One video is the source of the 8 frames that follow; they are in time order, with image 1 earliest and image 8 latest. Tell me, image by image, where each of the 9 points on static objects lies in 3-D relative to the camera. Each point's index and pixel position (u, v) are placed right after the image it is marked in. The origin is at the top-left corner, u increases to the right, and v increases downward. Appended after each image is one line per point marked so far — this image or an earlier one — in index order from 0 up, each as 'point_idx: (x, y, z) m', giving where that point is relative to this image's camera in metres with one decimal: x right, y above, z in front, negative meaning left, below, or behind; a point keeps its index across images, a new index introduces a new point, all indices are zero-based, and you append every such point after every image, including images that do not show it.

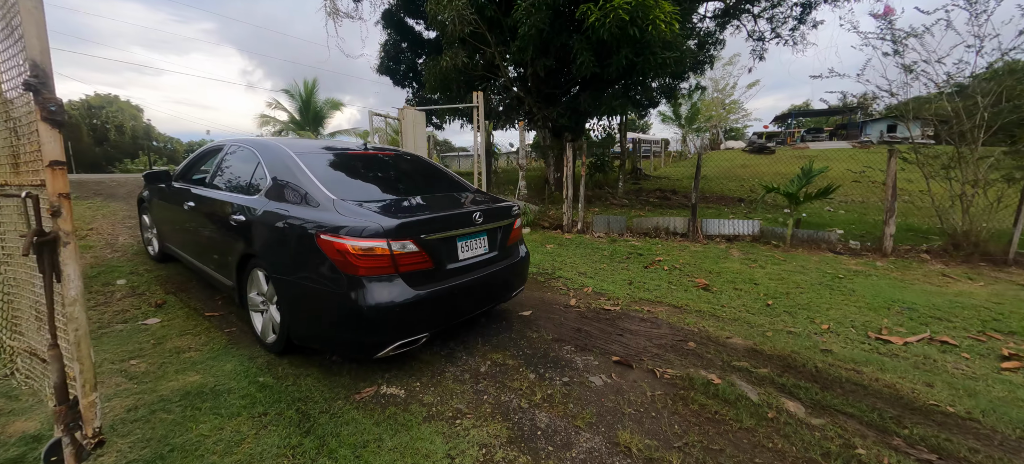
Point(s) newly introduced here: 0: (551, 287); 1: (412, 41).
0: (+0.4, -0.5, +3.9) m
1: (-3.2, +6.1, +12.5) m
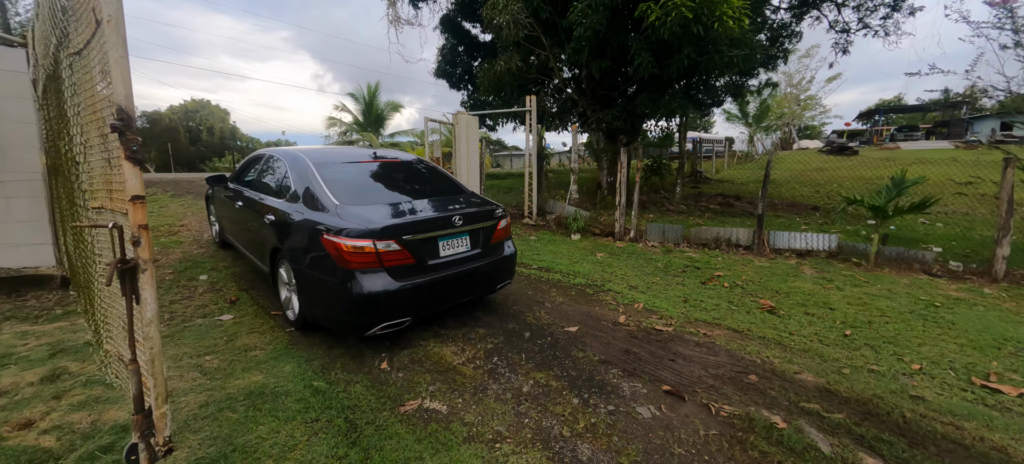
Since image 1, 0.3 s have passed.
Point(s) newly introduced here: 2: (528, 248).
0: (+0.8, -0.7, +3.8) m
1: (-1.4, +6.1, +12.8) m
2: (+0.3, -0.2, +5.8) m
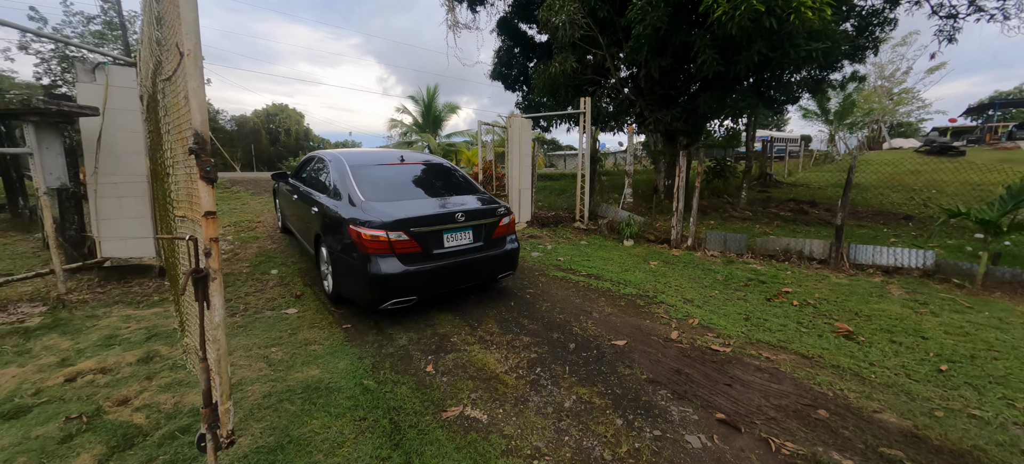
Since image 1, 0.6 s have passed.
0: (+1.3, -0.7, +3.6) m
1: (+0.4, +6.1, +12.8) m
2: (+1.0, -0.3, +5.7) m
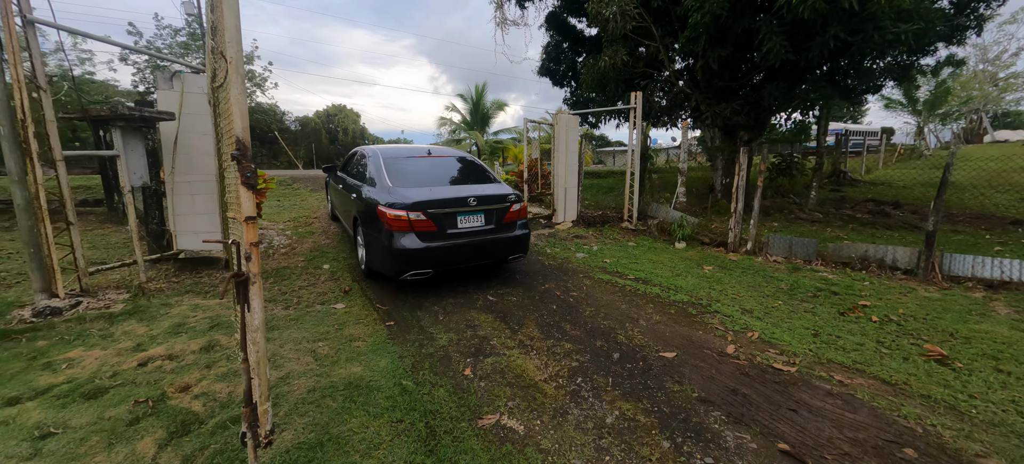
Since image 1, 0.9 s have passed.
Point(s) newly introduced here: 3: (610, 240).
0: (+1.6, -0.8, +3.3) m
1: (+1.9, +6.1, +12.5) m
2: (+1.6, -0.3, +5.5) m
3: (+1.6, -0.1, +6.3) m
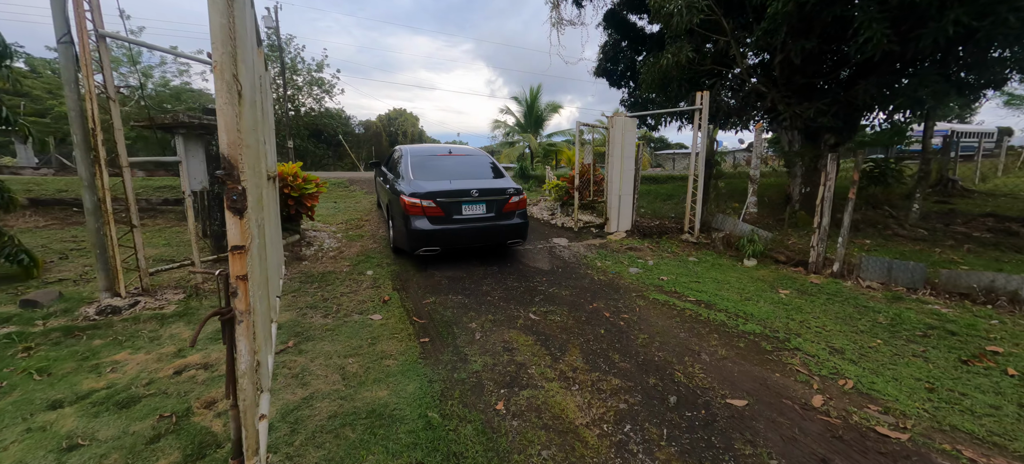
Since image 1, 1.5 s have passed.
0: (+1.9, -1.0, +2.8) m
1: (+3.7, +5.9, +11.9) m
2: (+2.2, -0.5, +4.9) m
3: (+2.3, -0.3, +5.7) m
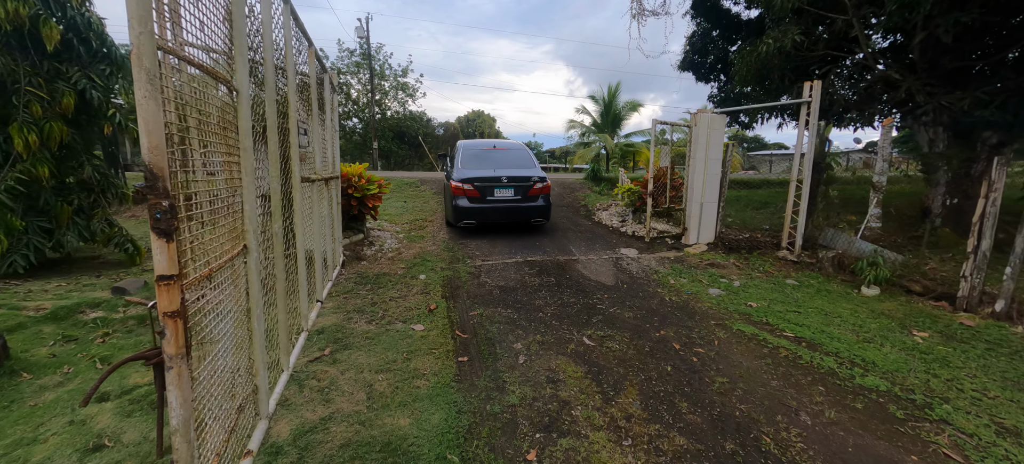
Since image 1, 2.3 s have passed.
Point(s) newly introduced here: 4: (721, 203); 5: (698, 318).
0: (+2.2, -1.1, +2.1) m
1: (+5.8, +5.6, +10.7) m
2: (+2.8, -0.7, +4.1) m
3: (+3.1, -0.5, +4.9) m
4: (+3.0, +0.4, +5.7) m
5: (+1.7, -0.8, +3.6) m
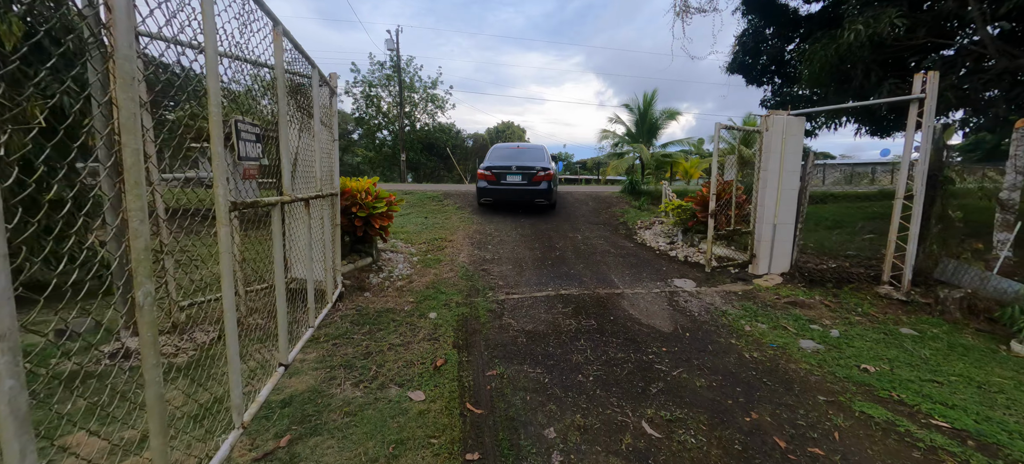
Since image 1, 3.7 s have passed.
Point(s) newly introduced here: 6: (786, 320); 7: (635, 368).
0: (+2.3, -1.3, +1.1) m
1: (+6.6, +5.1, +9.6) m
2: (+3.1, -1.0, +3.1) m
3: (+3.4, -0.8, +3.8) m
4: (+3.4, +0.1, +4.7) m
5: (+1.9, -1.1, +2.6) m
6: (+2.6, -0.8, +3.7) m
7: (+0.9, -1.0, +2.8) m
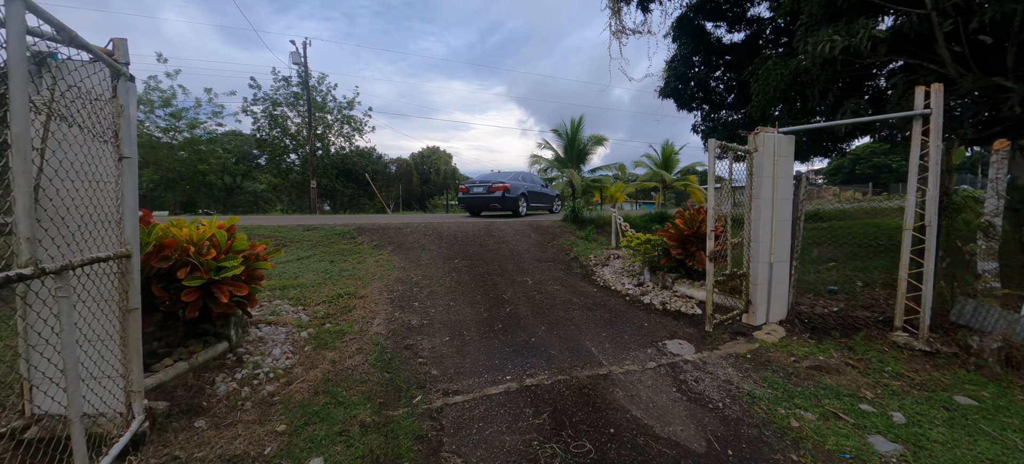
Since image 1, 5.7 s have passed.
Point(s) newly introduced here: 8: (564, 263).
0: (+2.4, -1.5, +0.1) m
1: (+4.9, +4.5, +9.6) m
2: (+2.8, -1.3, +2.2) m
3: (+3.0, -1.1, +3.0) m
4: (+2.8, -0.3, +3.9) m
5: (+1.7, -1.3, +1.6) m
6: (+2.2, -1.2, +2.7) m
7: (+0.7, -1.3, +1.5) m
8: (+0.8, -0.5, +6.1) m
